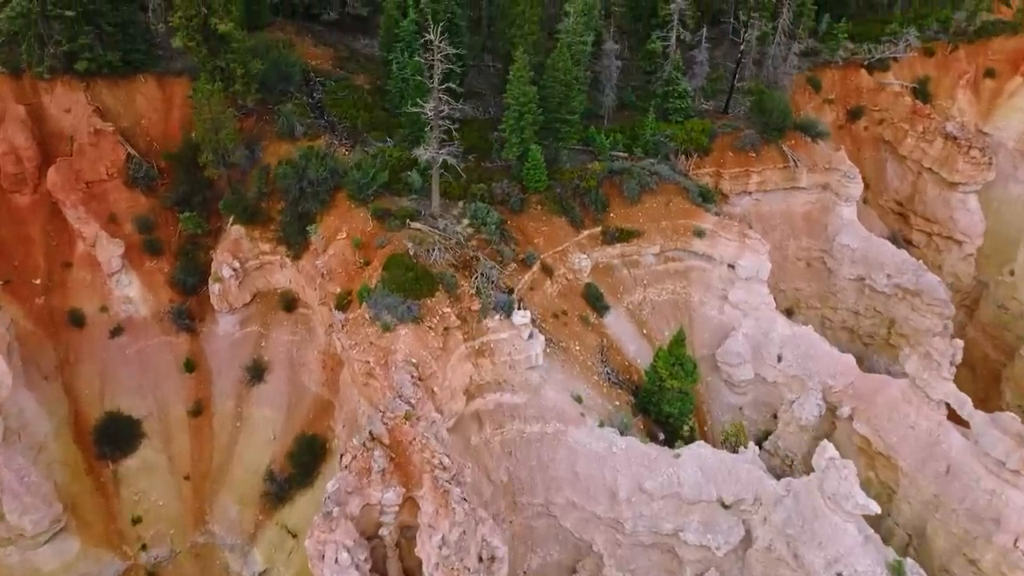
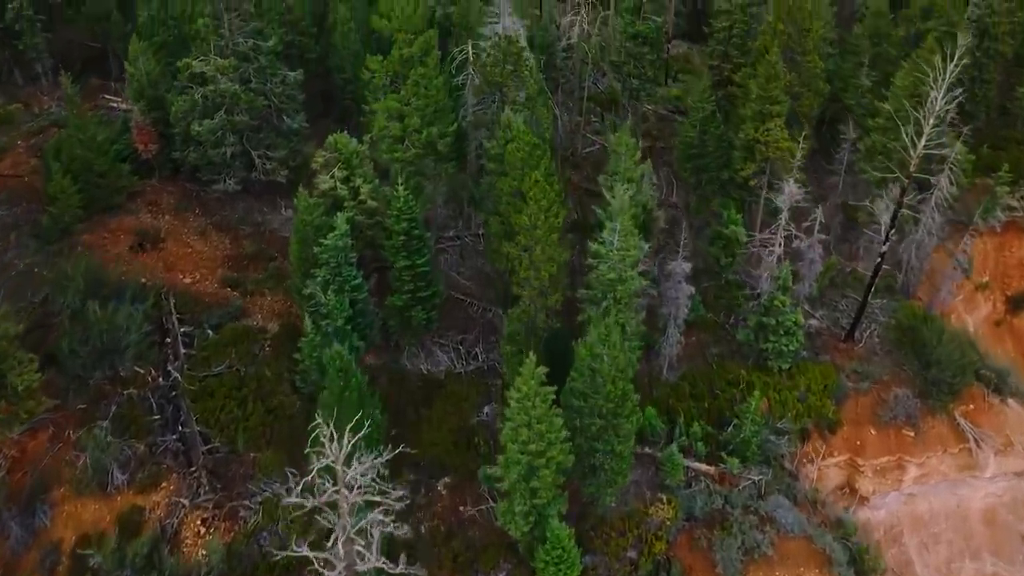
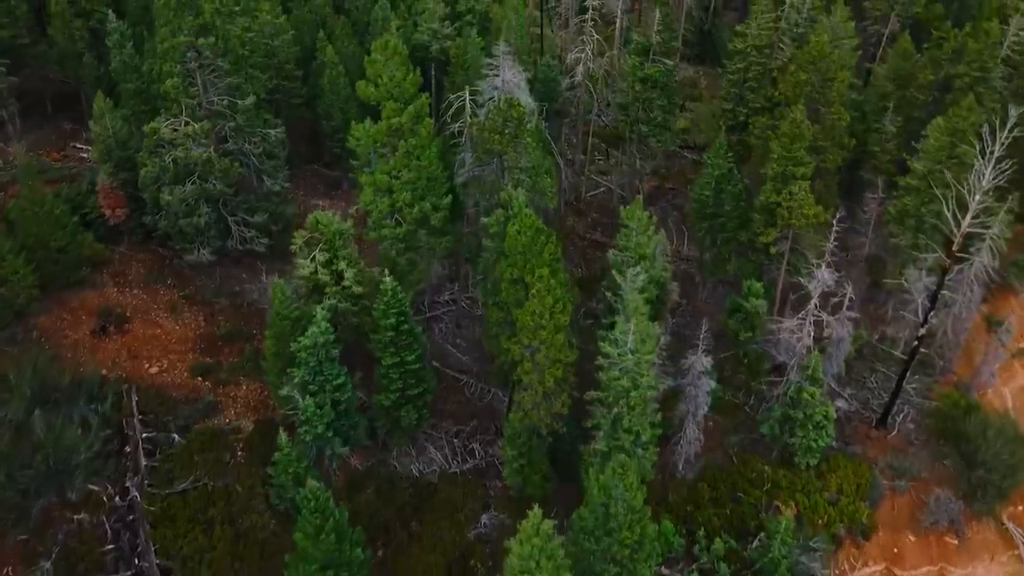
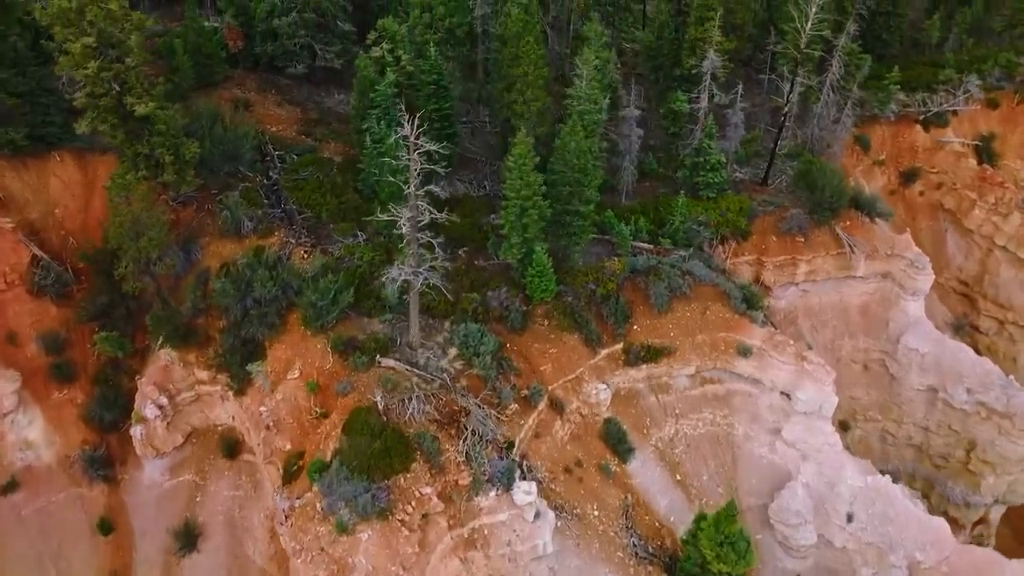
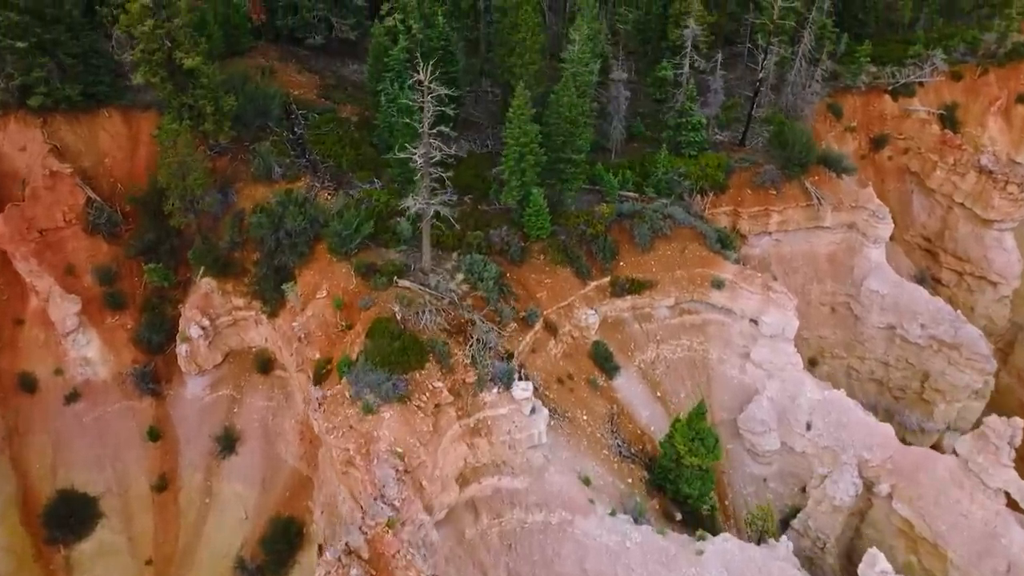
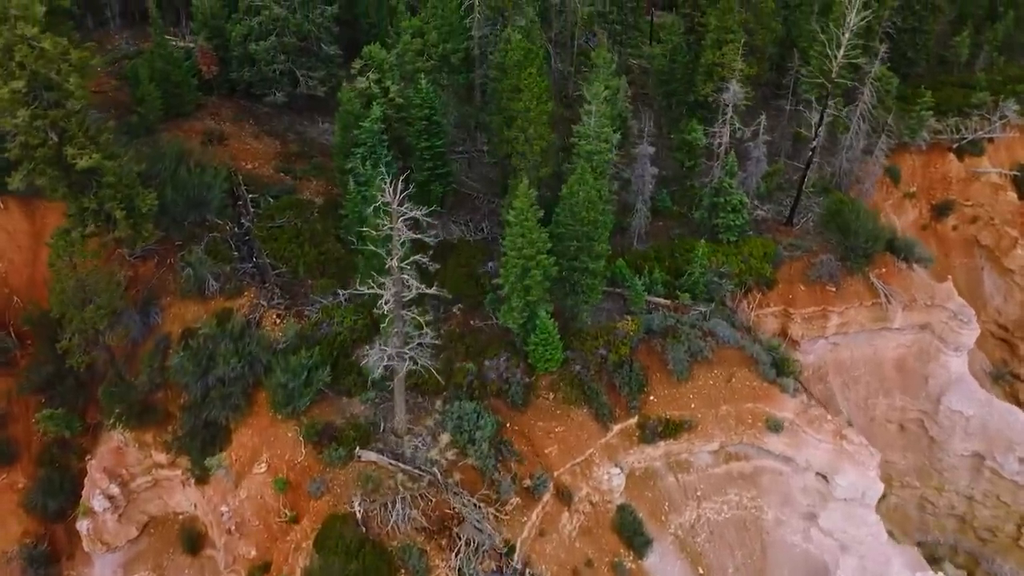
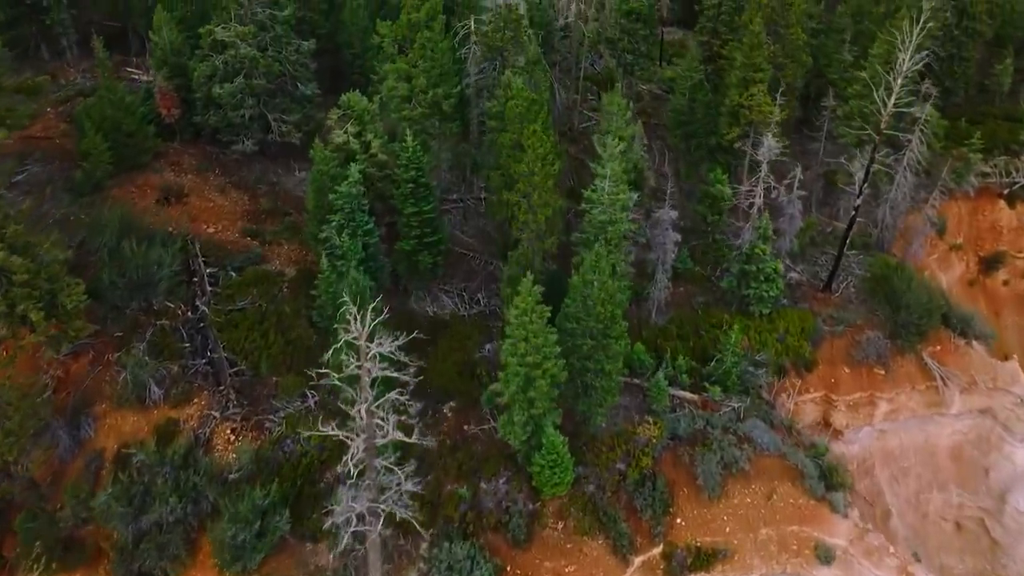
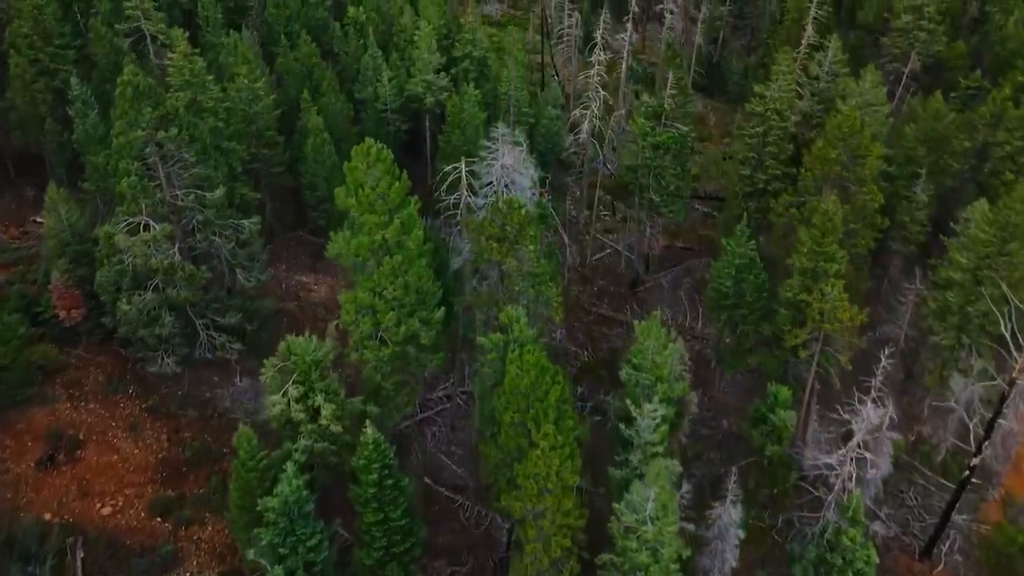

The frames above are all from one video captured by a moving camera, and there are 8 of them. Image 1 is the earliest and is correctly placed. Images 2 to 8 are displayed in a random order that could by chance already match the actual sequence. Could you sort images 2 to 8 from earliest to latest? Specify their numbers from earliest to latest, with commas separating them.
5, 4, 6, 7, 2, 3, 8
